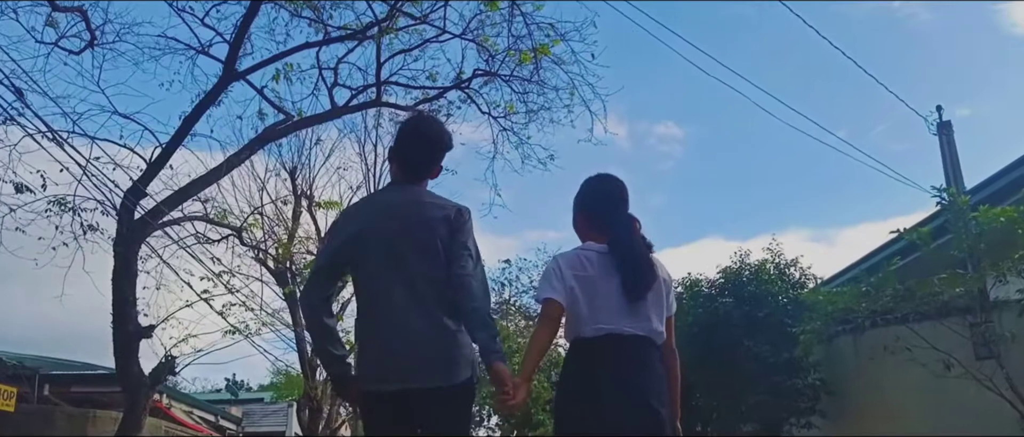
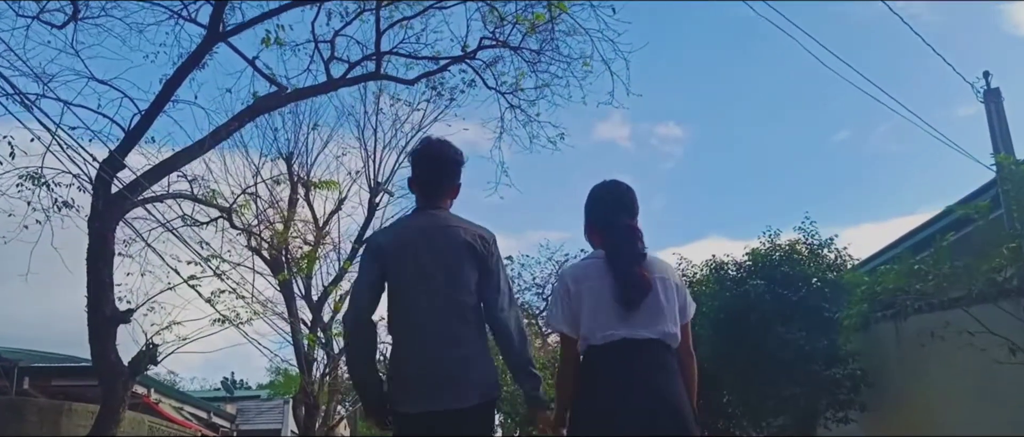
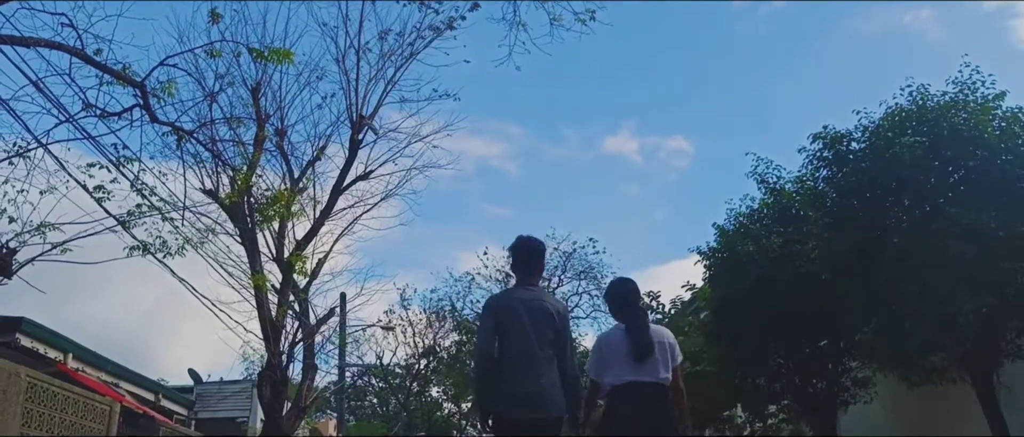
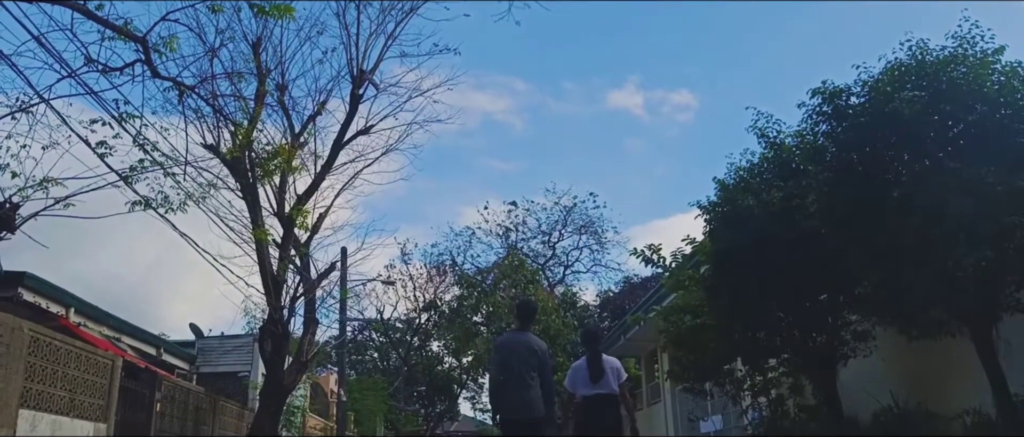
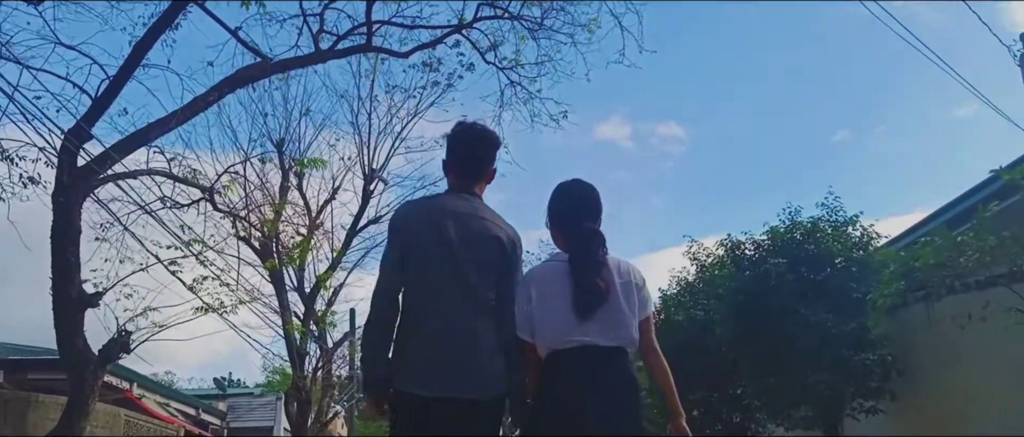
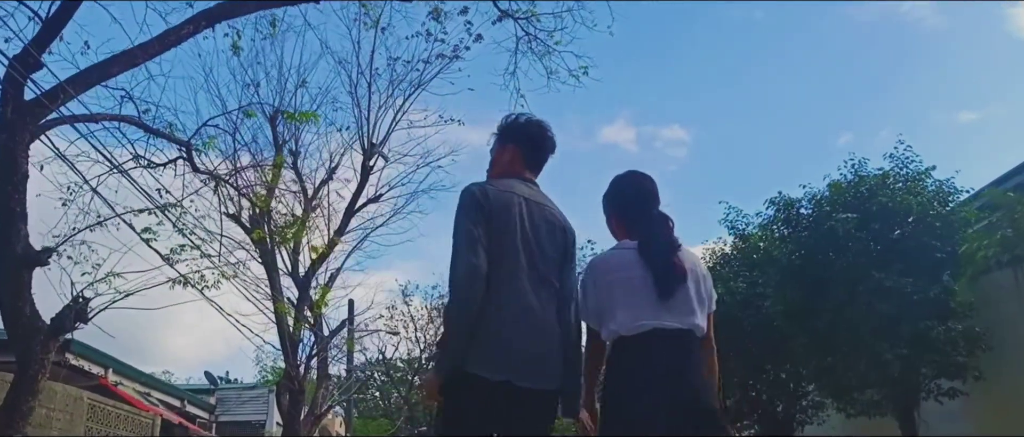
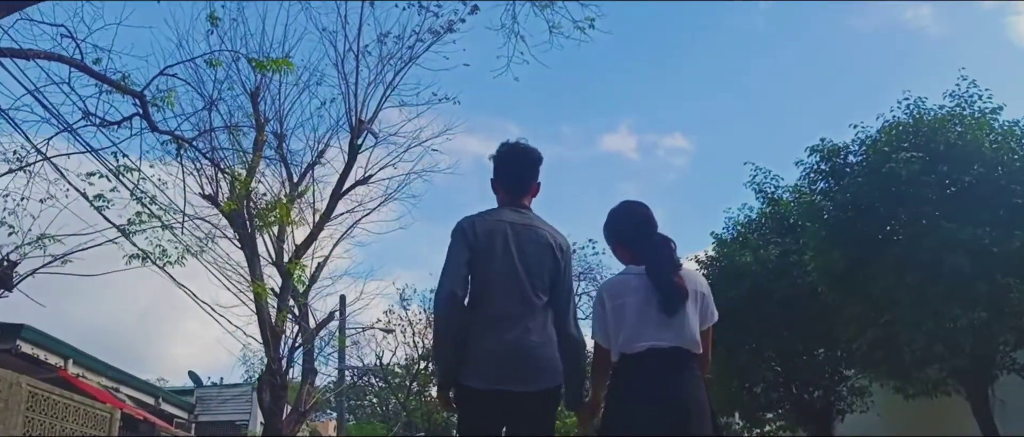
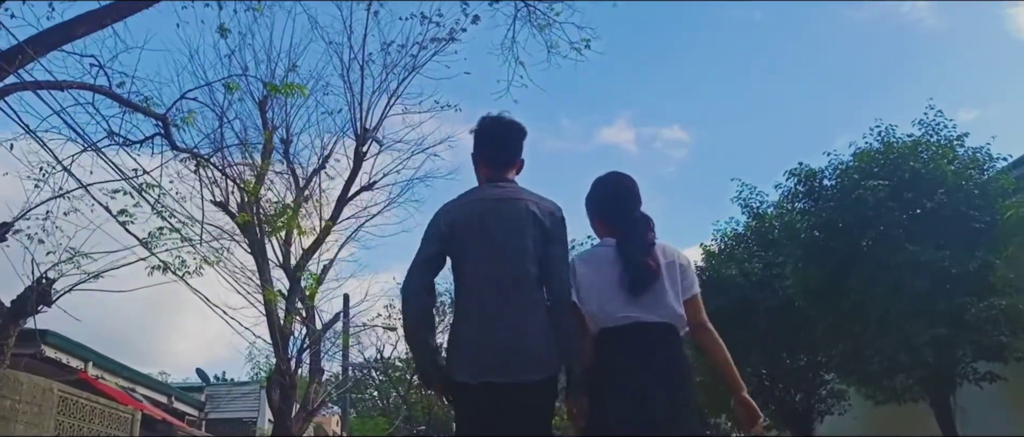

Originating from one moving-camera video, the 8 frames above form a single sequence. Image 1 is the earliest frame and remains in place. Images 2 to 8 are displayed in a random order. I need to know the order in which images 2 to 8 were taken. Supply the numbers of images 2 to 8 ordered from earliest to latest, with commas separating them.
2, 5, 6, 8, 7, 3, 4
